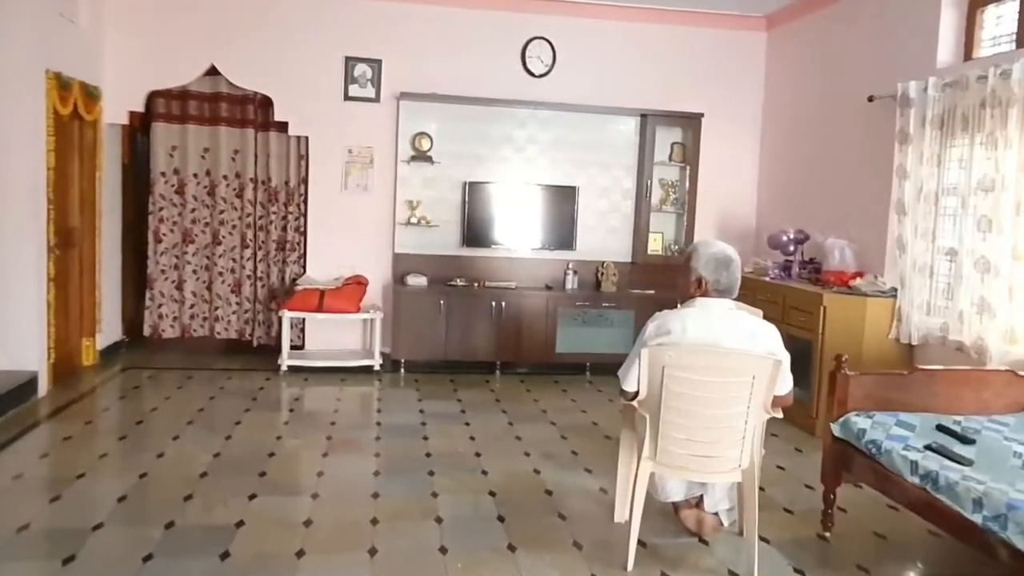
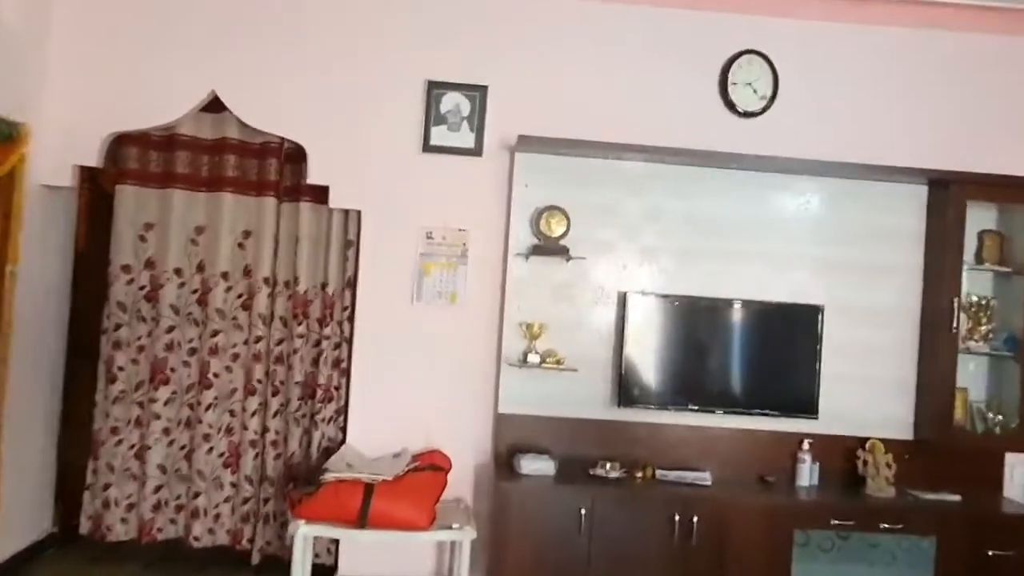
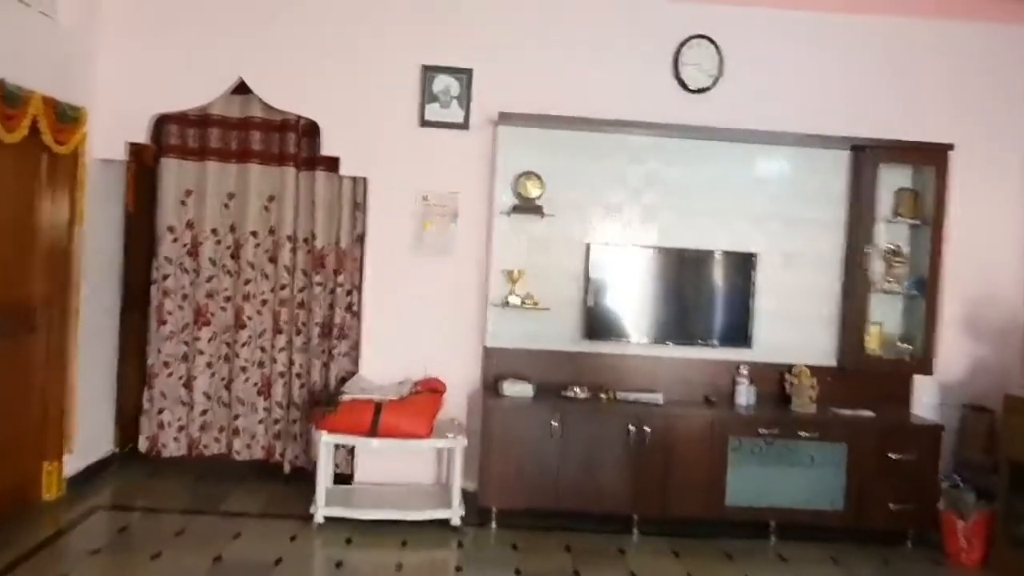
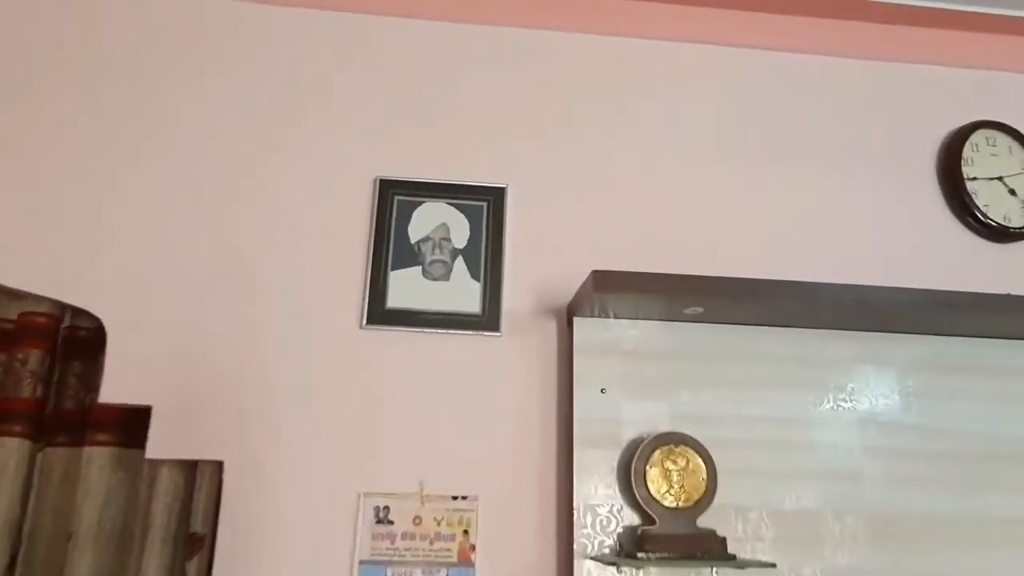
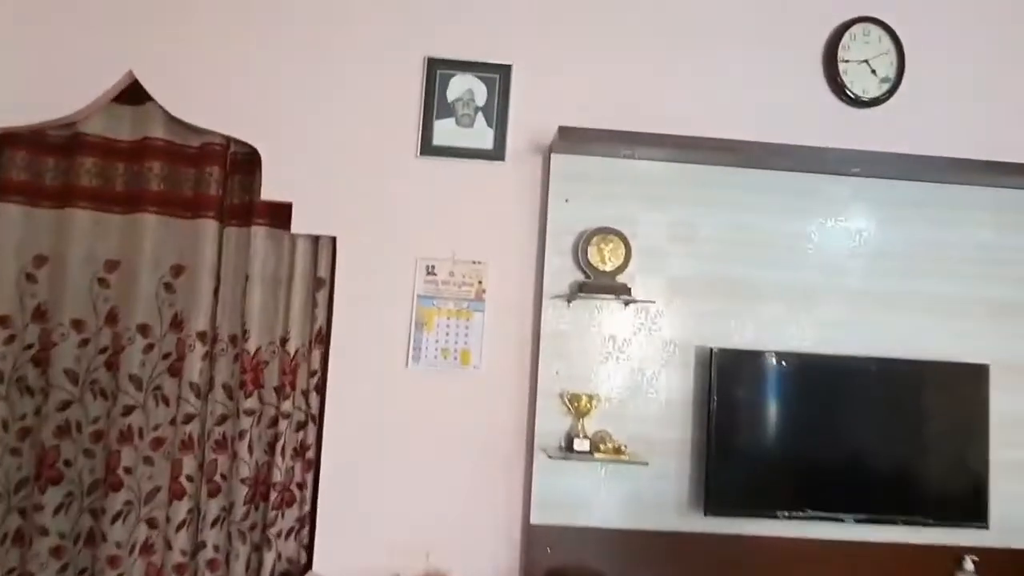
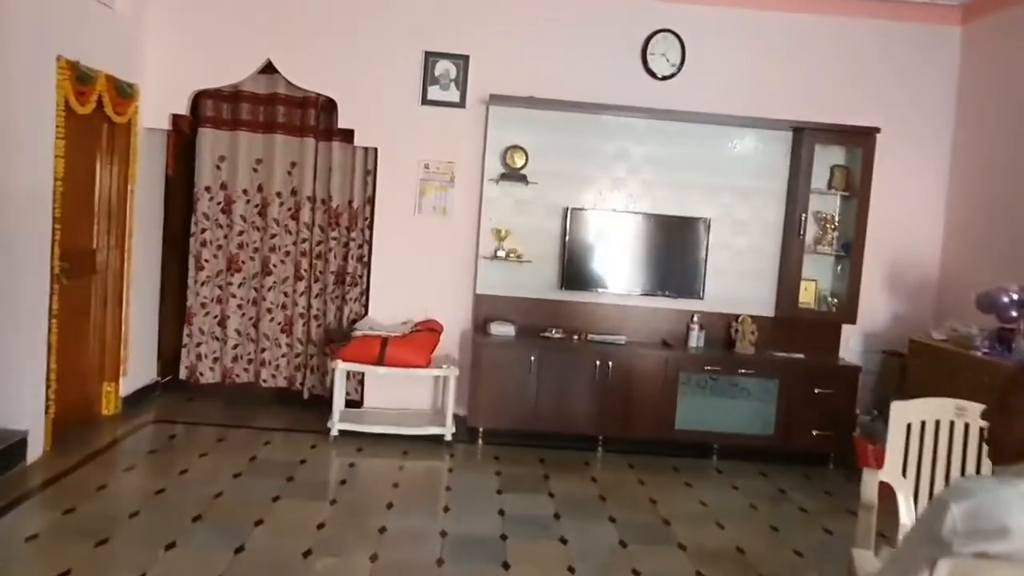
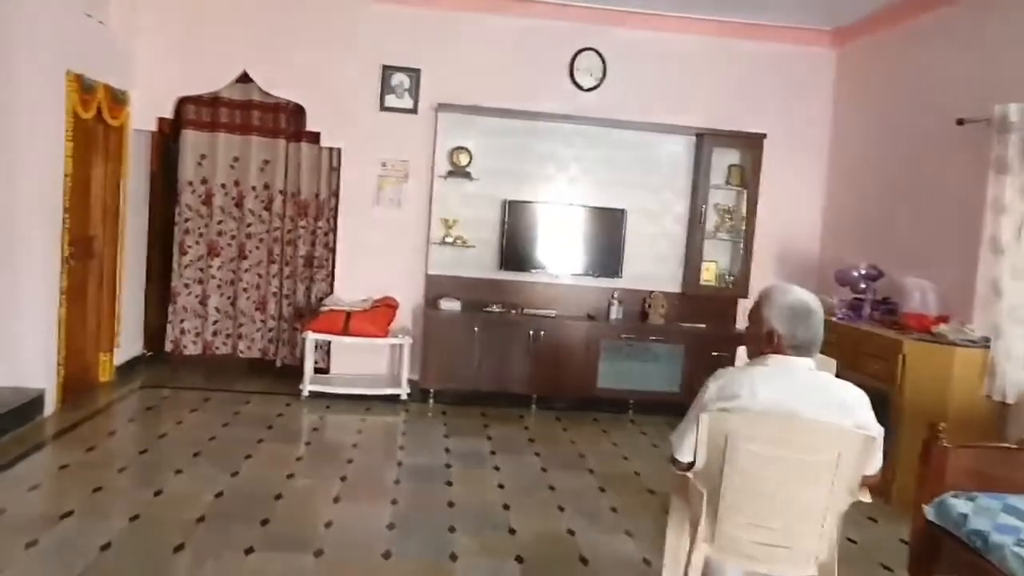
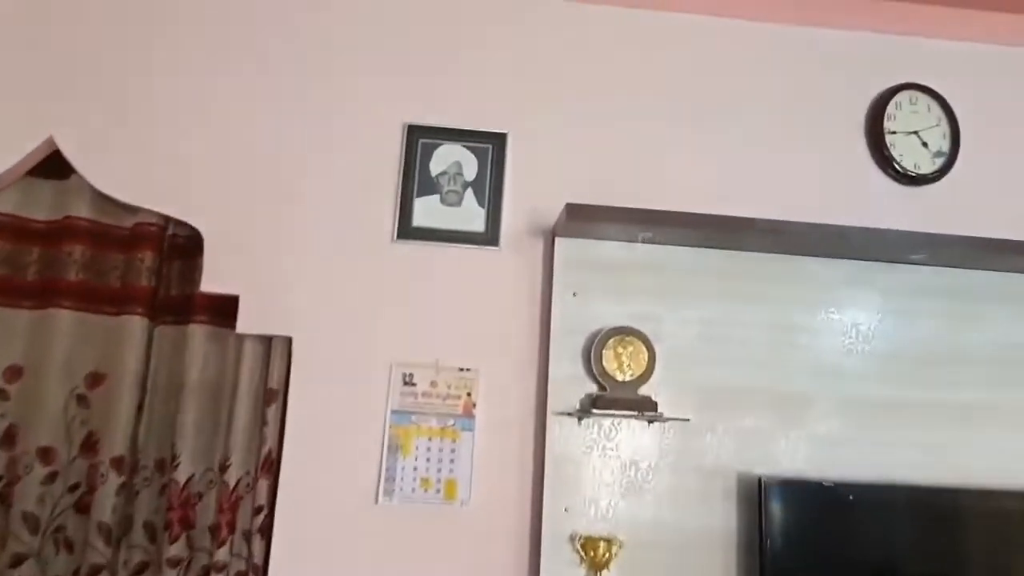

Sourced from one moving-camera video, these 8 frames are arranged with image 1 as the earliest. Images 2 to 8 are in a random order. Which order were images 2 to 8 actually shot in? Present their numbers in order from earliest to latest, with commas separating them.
7, 6, 3, 2, 5, 8, 4
